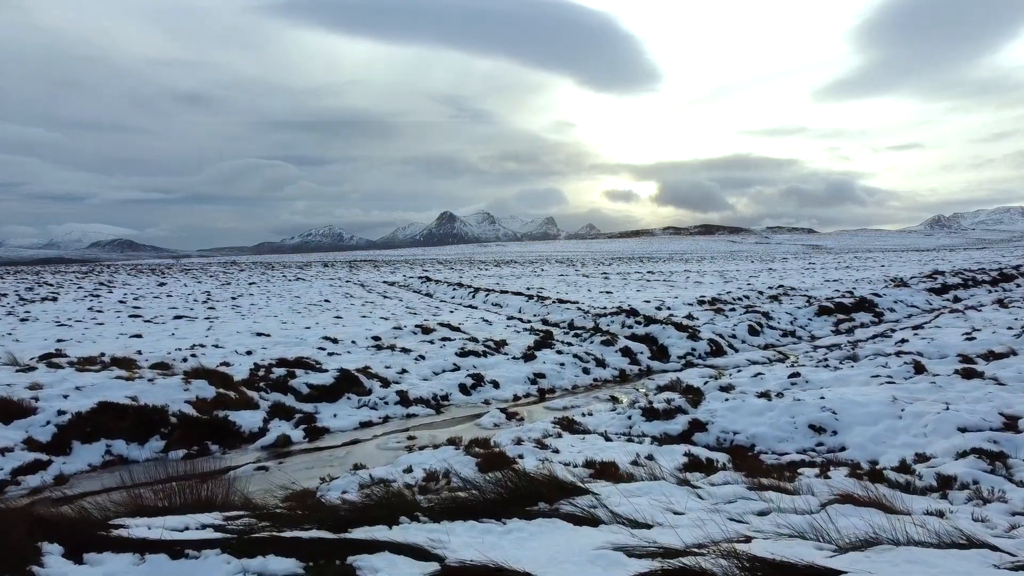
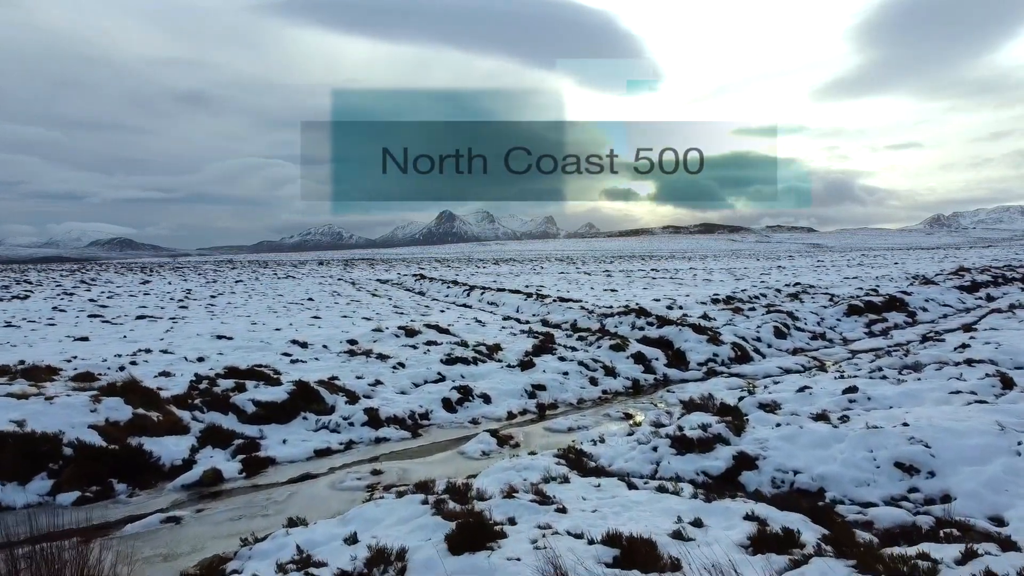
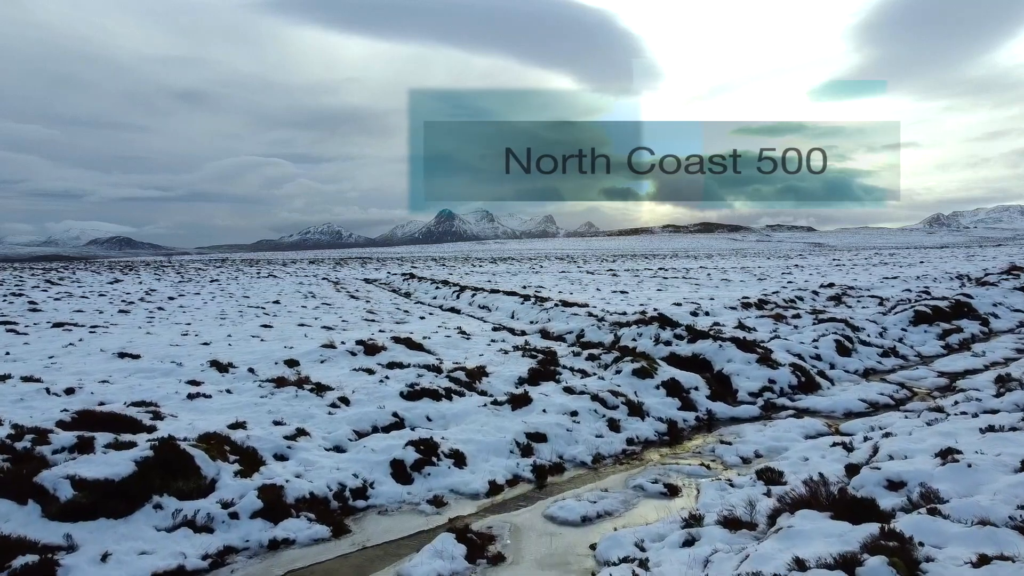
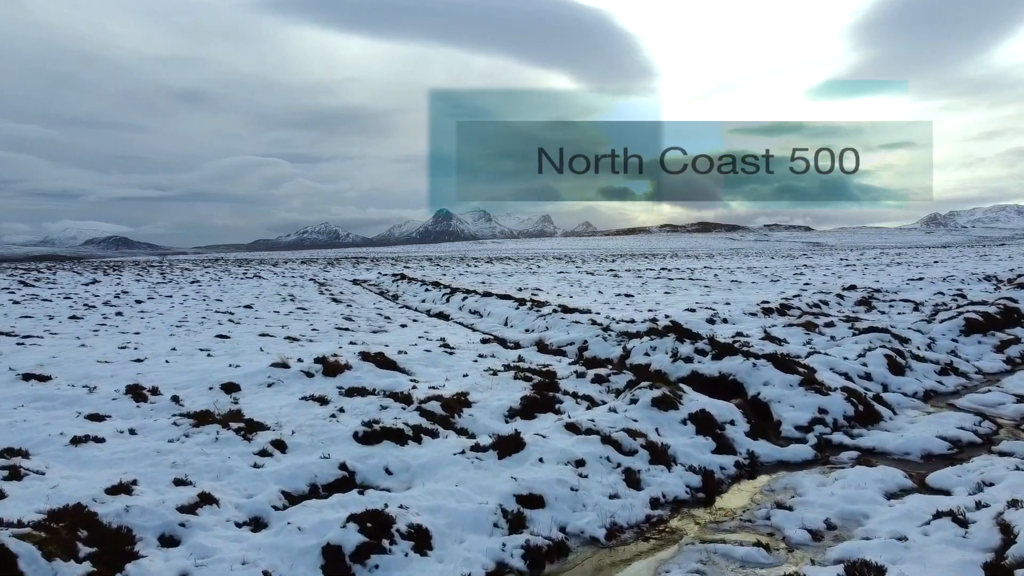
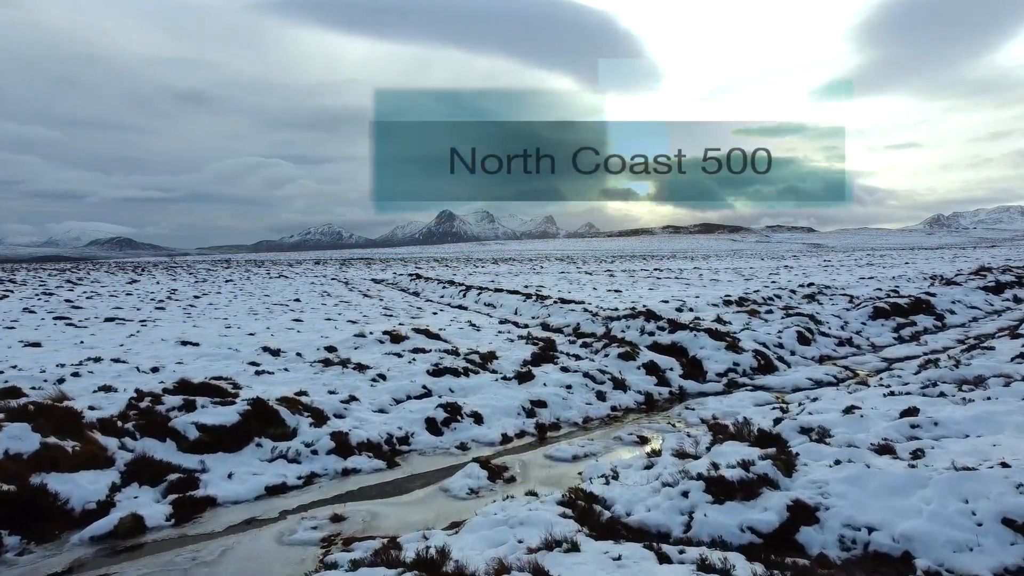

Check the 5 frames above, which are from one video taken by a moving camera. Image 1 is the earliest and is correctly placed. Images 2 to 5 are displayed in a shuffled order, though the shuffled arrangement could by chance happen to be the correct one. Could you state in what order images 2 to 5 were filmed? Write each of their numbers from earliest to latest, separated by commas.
2, 5, 3, 4
